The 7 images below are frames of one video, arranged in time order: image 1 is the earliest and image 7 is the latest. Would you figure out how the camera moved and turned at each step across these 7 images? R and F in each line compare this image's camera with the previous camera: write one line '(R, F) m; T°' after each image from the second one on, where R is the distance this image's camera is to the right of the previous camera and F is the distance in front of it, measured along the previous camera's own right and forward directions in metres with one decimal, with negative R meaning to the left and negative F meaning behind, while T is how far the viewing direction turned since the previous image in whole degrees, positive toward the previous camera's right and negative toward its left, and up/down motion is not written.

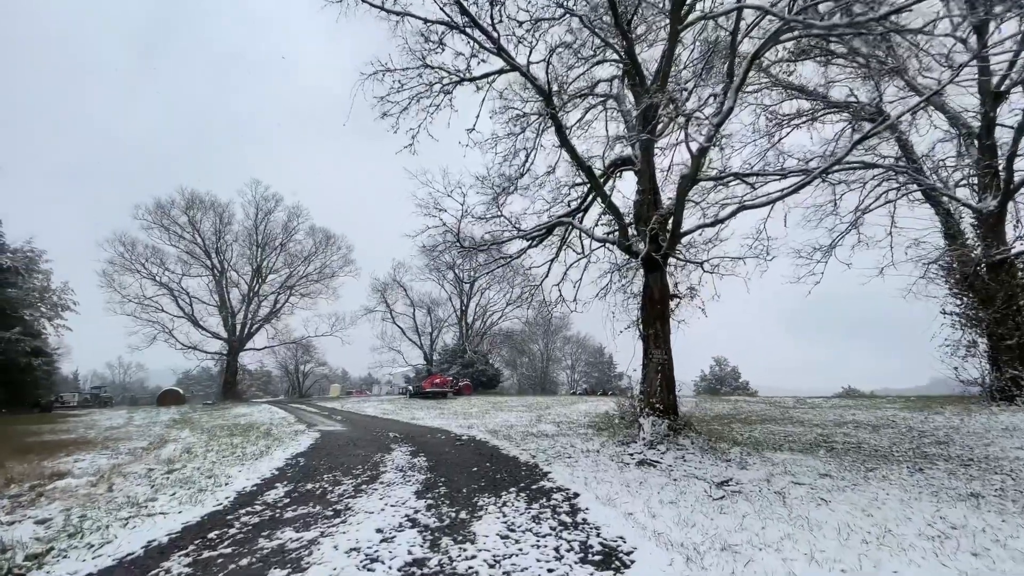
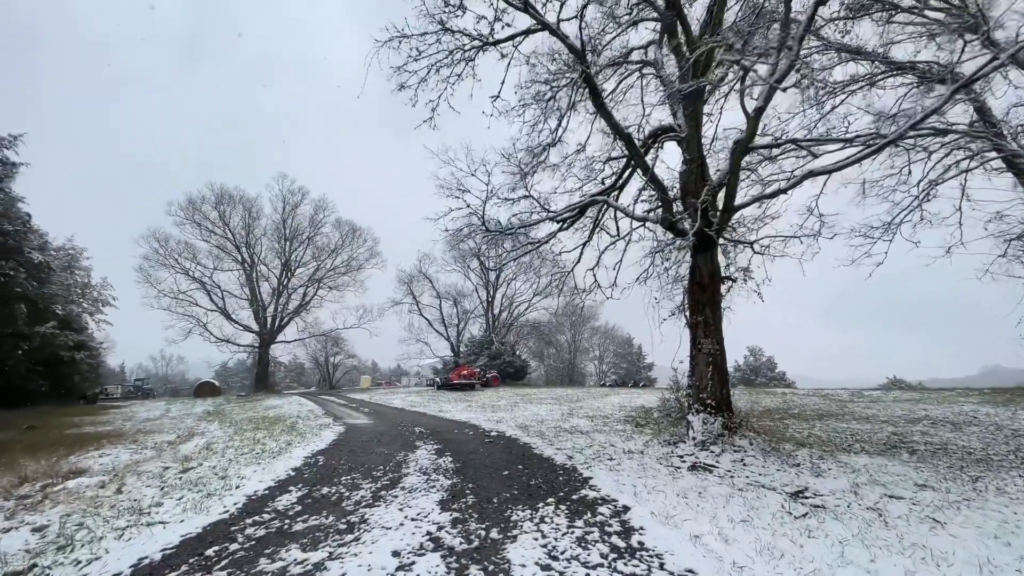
(-0.1, +0.7) m; -3°
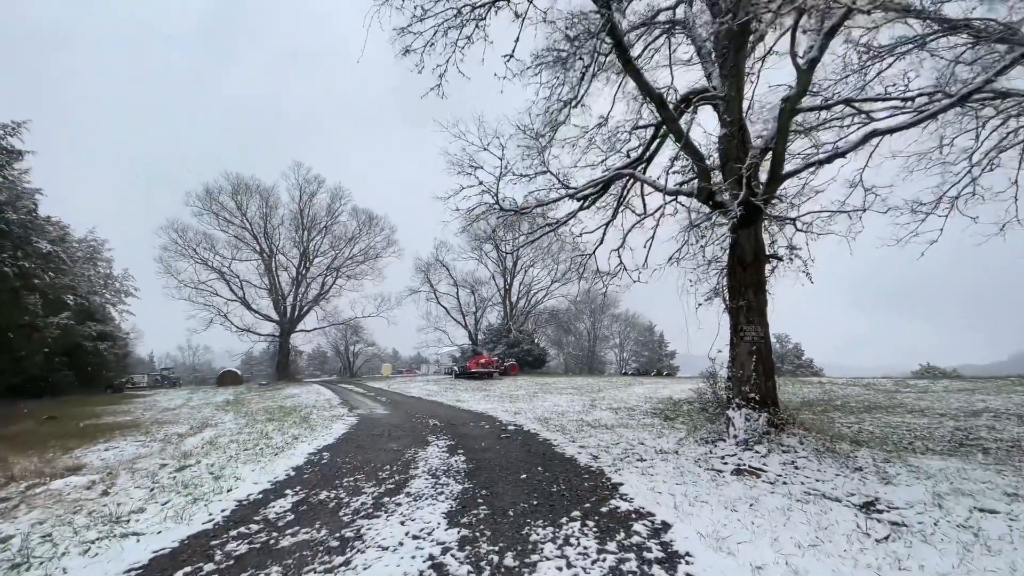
(0.0, +0.7) m; -2°
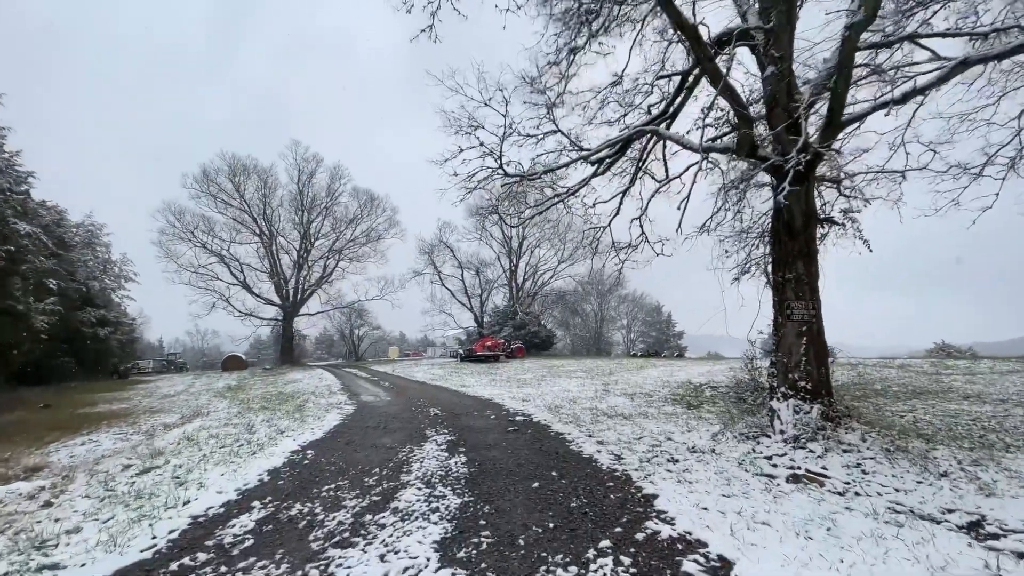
(0.0, +0.9) m; -1°
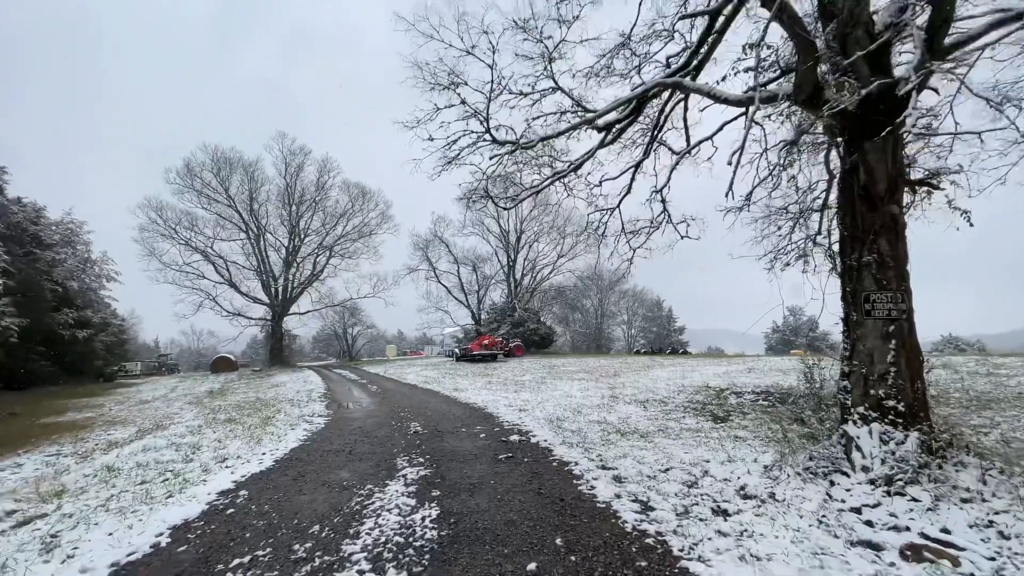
(+0.1, +1.3) m; 0°
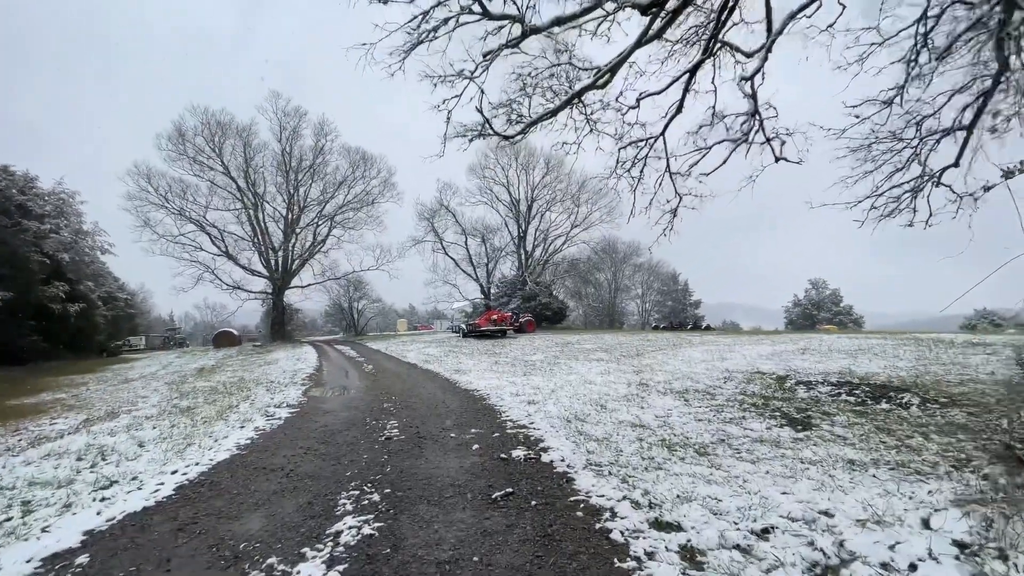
(+0.1, +1.9) m; -1°
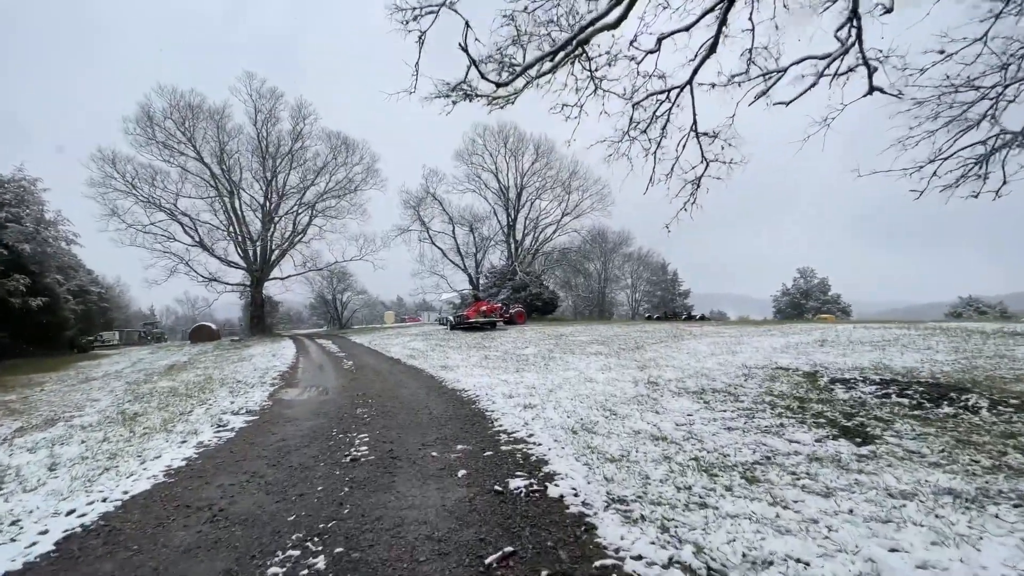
(-0.1, +1.0) m; +1°
